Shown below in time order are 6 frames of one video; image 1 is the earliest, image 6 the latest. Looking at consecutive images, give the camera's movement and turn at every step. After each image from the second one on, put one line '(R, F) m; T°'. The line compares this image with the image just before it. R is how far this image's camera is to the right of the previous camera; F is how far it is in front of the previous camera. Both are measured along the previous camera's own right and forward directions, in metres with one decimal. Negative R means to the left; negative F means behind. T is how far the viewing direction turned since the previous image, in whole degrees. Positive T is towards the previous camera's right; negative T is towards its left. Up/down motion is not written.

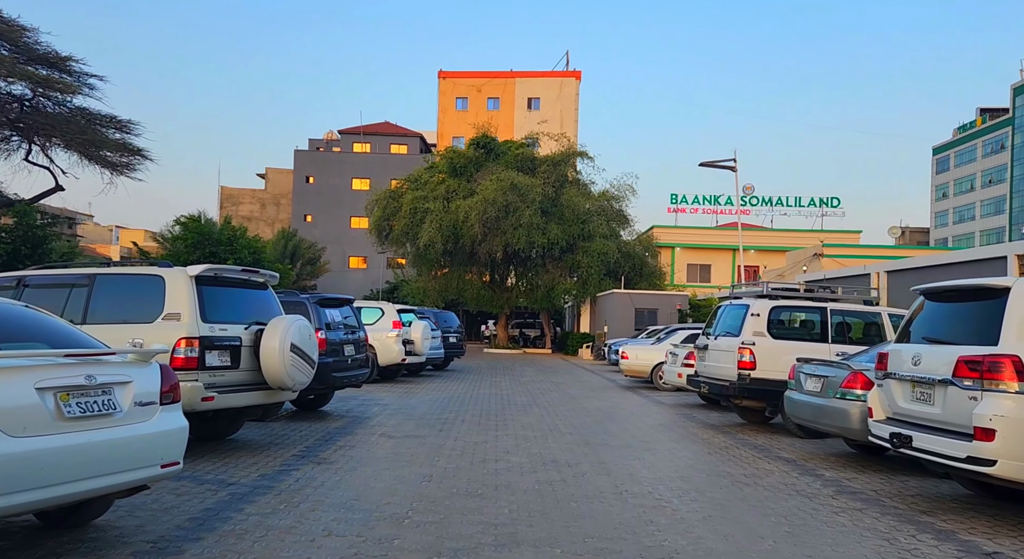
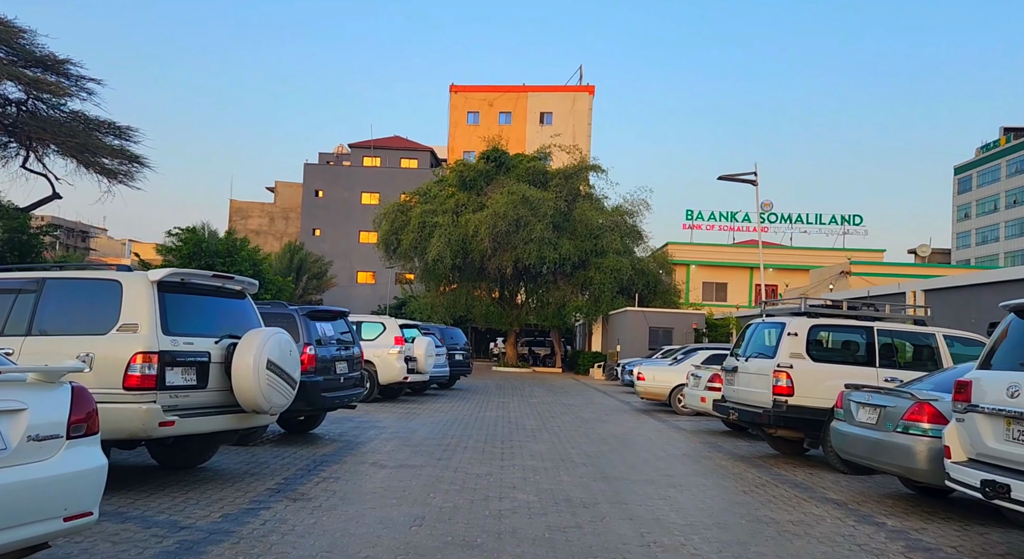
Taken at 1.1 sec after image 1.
(0.0, +1.1) m; -1°
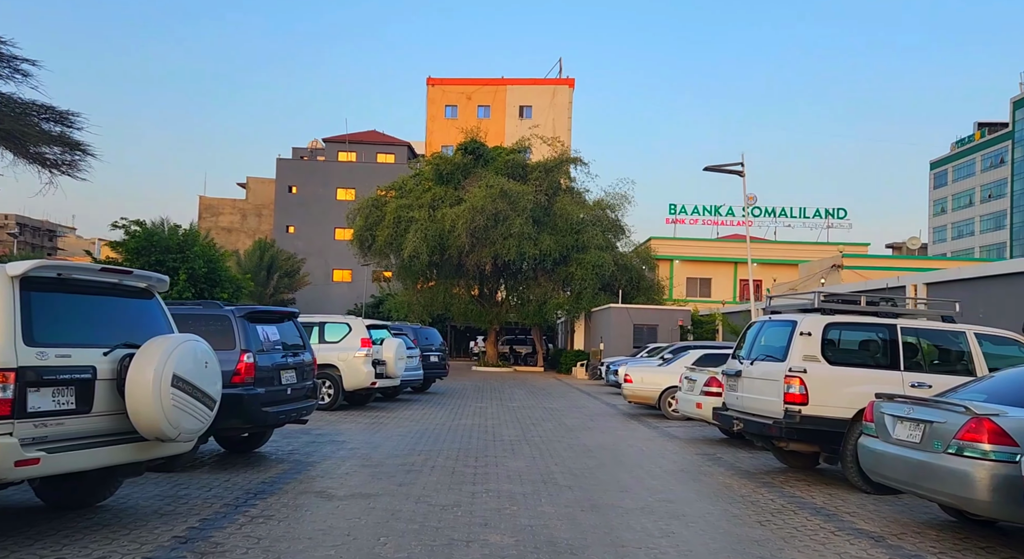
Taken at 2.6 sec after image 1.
(+0.1, +1.4) m; +1°
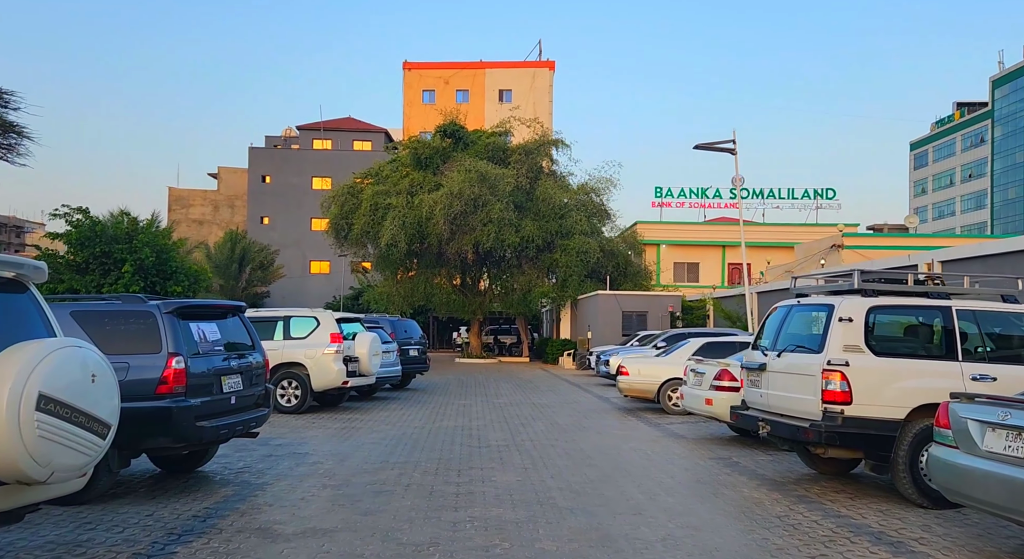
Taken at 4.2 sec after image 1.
(0.0, +1.5) m; +1°
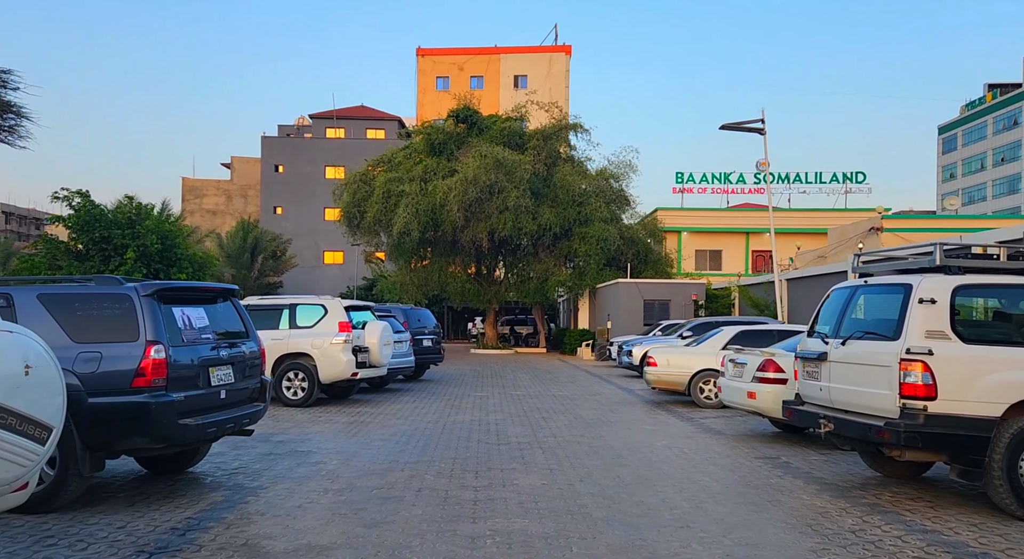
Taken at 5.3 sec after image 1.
(-0.1, +1.0) m; -1°
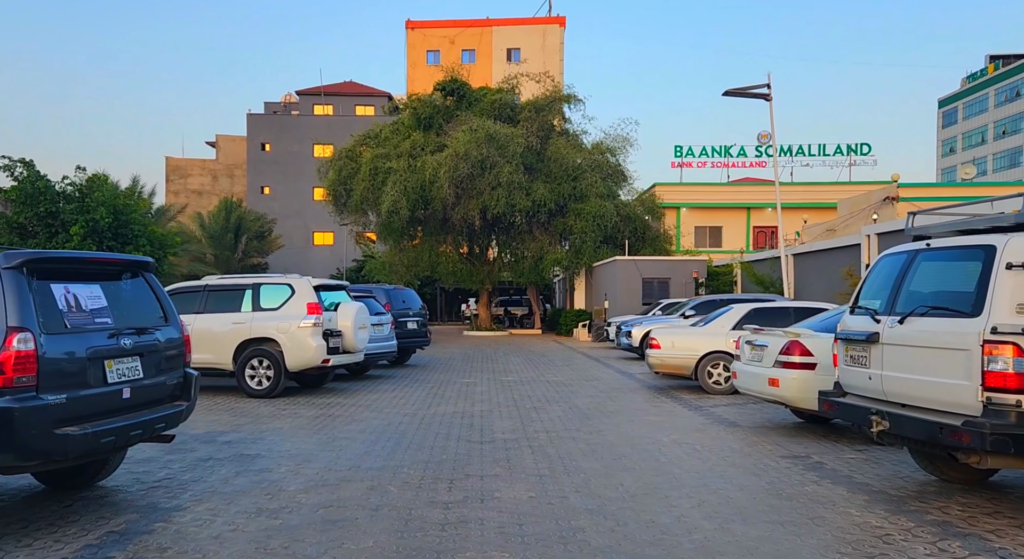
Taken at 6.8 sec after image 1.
(+0.2, +1.4) m; 0°
